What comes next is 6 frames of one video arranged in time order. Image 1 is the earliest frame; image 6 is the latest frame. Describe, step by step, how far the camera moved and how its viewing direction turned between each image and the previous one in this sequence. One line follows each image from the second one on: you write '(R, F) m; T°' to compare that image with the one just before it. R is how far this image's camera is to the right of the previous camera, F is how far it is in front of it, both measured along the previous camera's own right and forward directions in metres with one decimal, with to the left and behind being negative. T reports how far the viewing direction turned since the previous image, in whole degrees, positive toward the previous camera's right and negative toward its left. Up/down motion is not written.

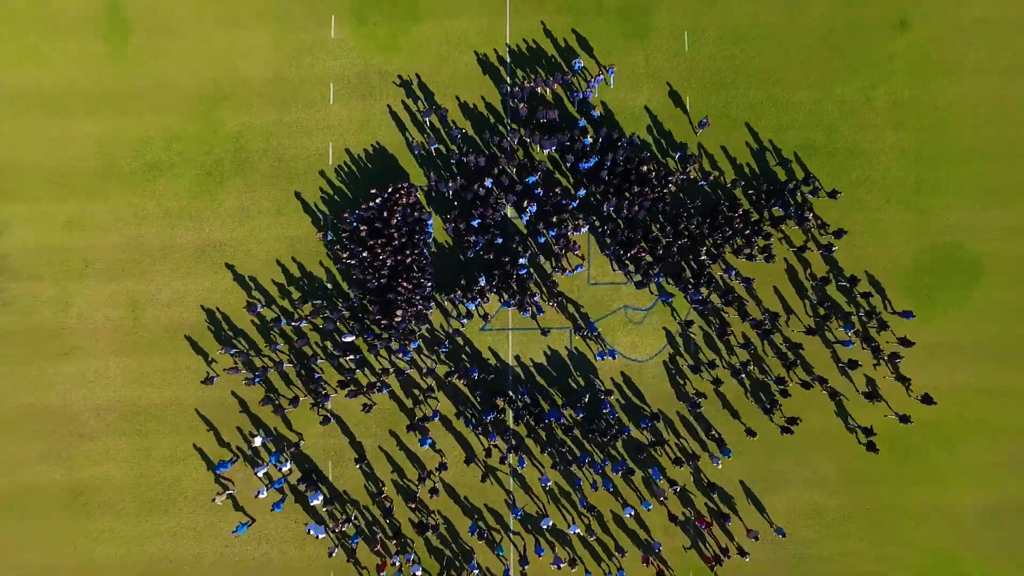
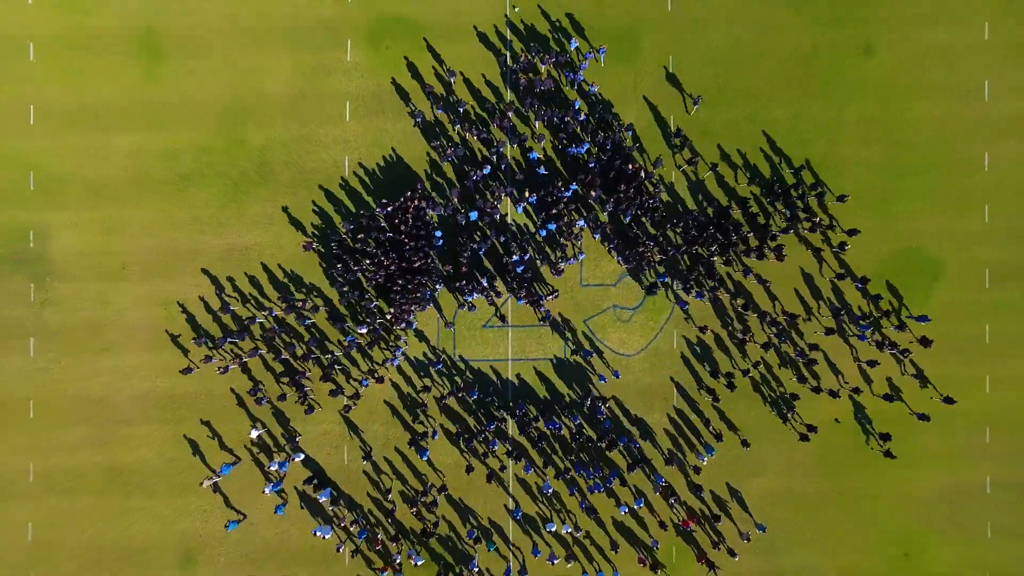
(+2.5, 0.0) m; -6°
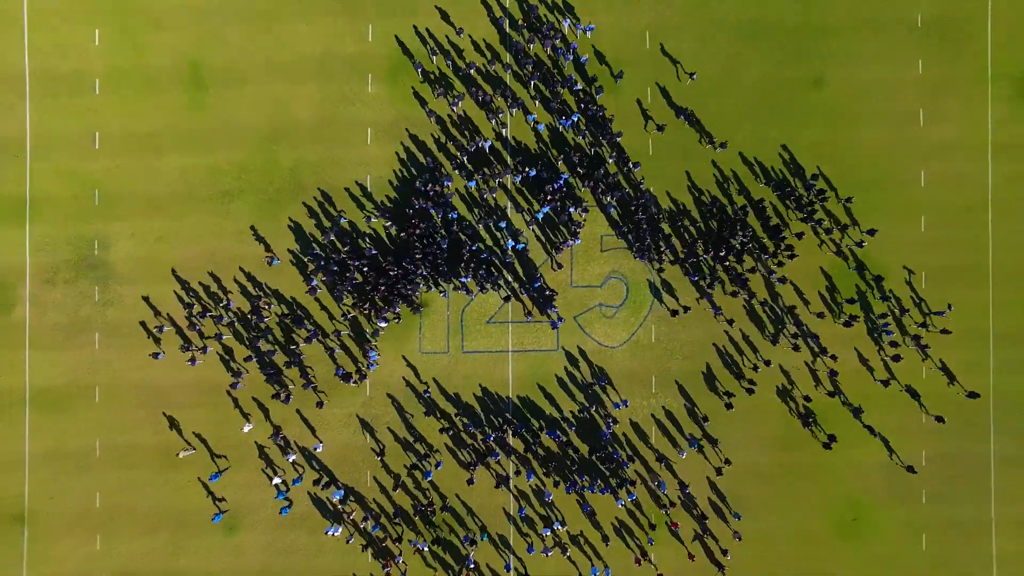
(0.0, -3.6) m; 0°
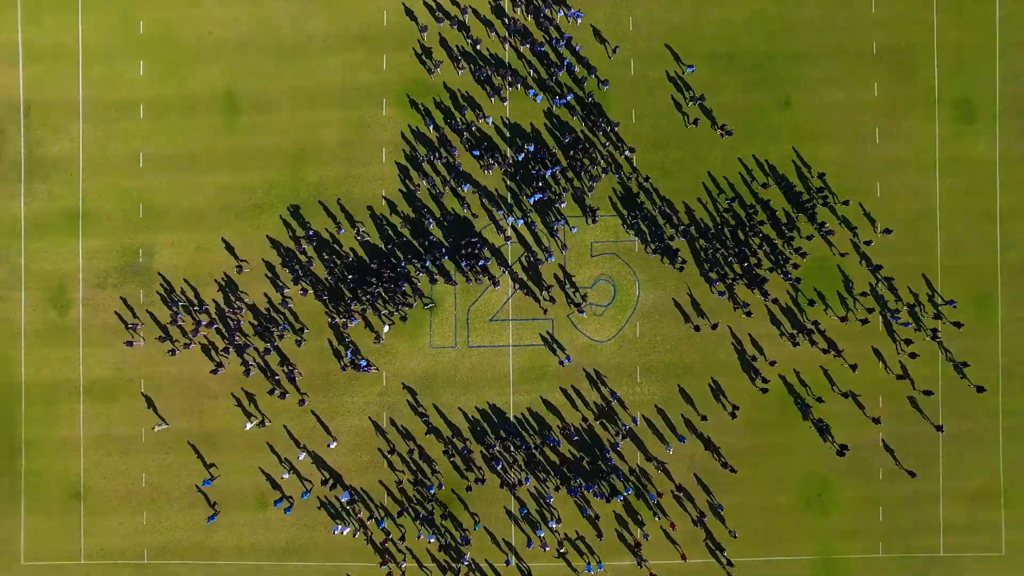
(+0.1, -3.2) m; 0°
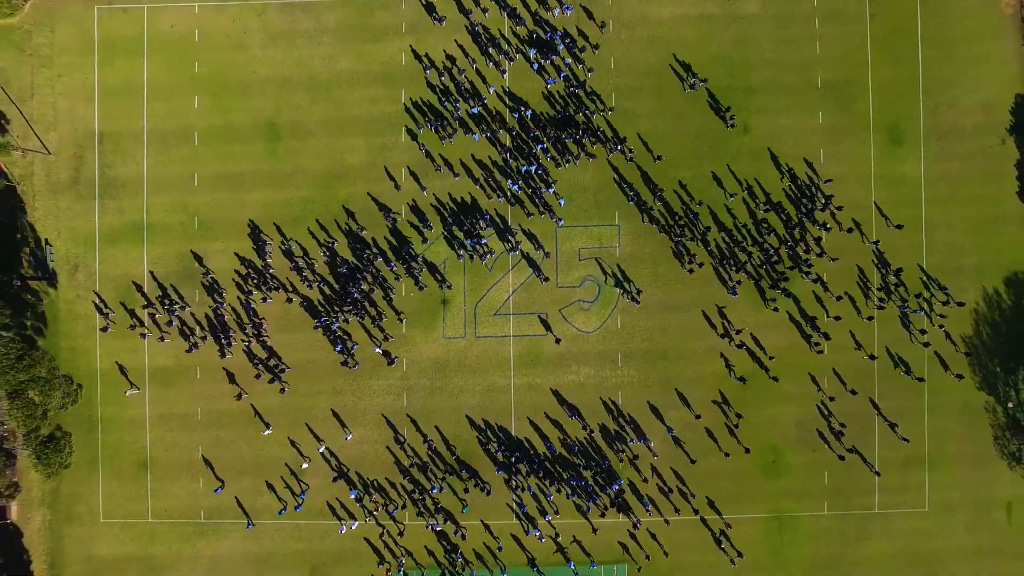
(0.0, -5.2) m; 0°
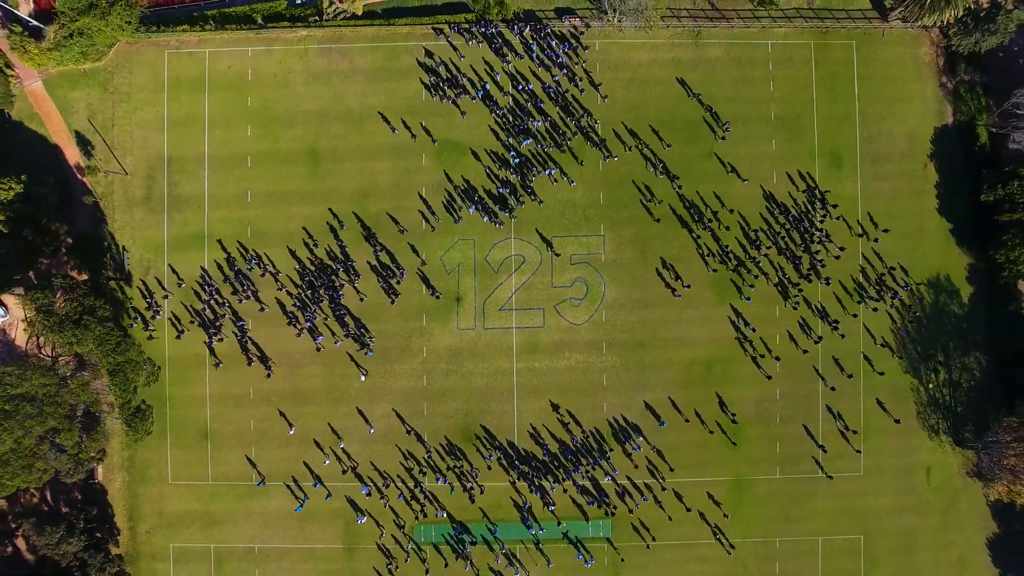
(-0.3, -6.5) m; 0°
